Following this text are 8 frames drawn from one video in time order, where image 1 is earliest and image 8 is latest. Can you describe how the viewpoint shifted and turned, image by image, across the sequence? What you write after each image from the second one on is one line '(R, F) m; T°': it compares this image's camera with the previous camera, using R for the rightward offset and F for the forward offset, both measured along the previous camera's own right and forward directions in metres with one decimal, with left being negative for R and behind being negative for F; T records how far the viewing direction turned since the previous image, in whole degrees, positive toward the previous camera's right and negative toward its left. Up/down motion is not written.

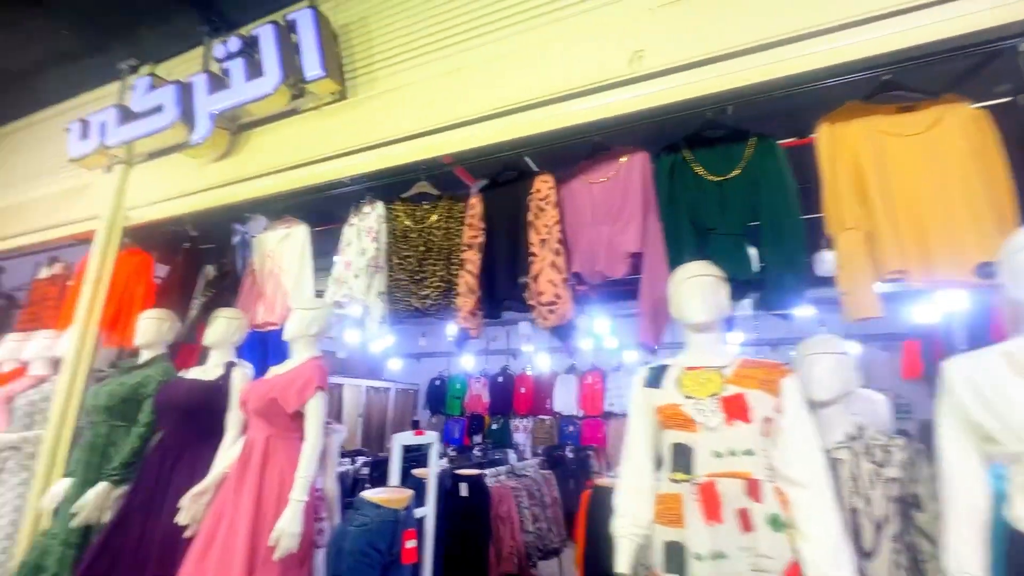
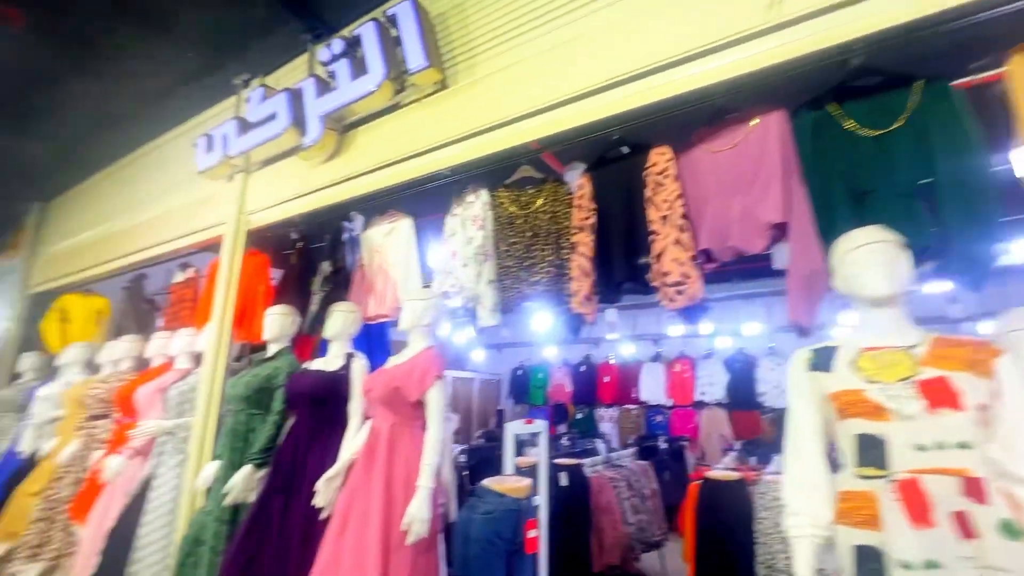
(-0.2, 0.0) m; -9°
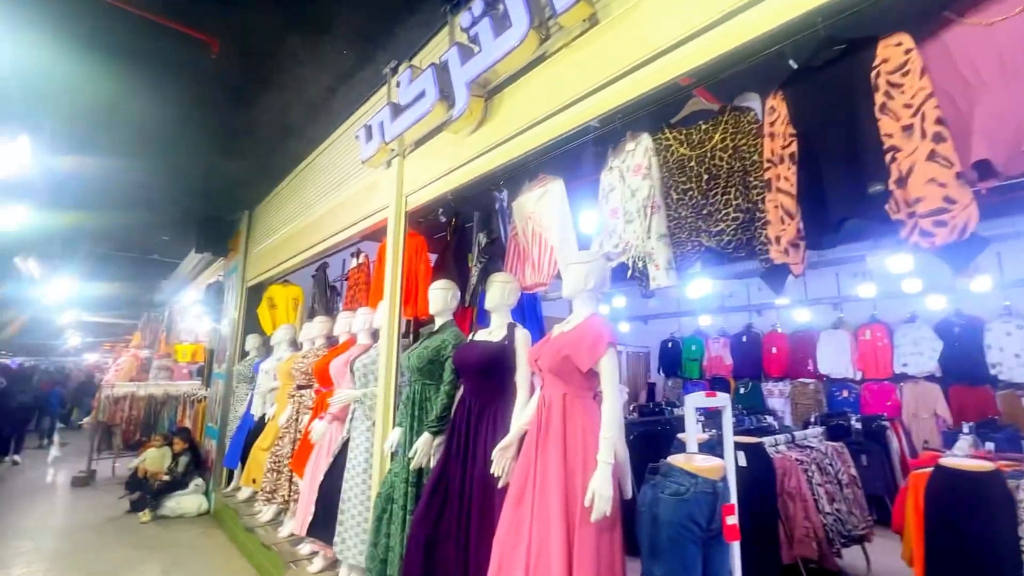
(-0.1, +0.1) m; -16°
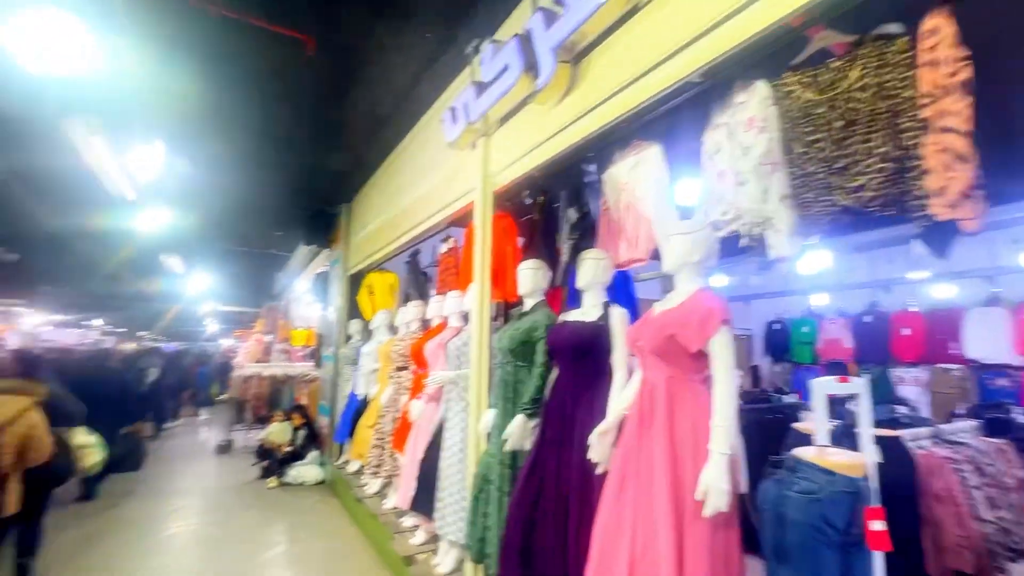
(0.0, +0.1) m; -10°
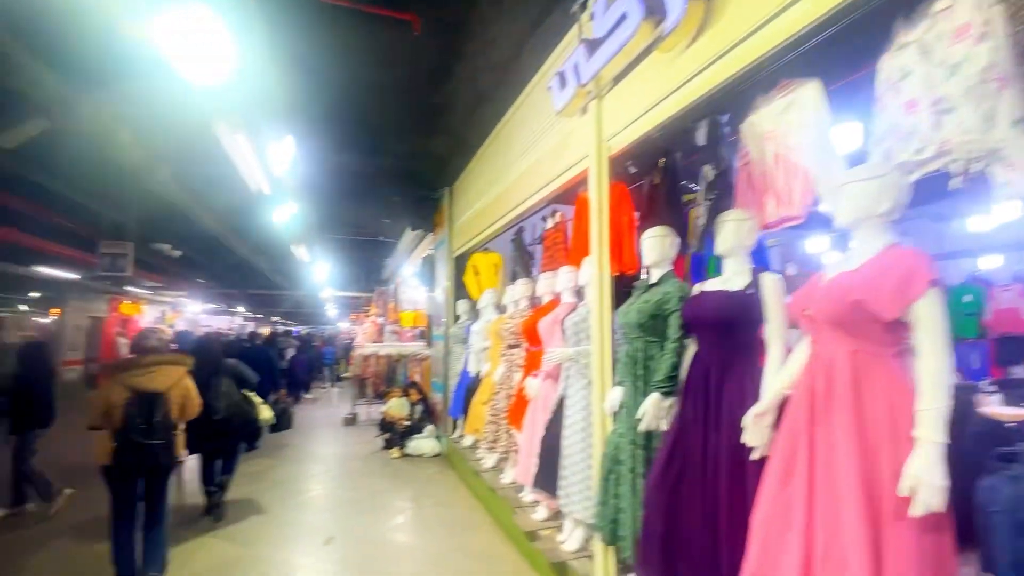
(-0.1, +0.1) m; -11°
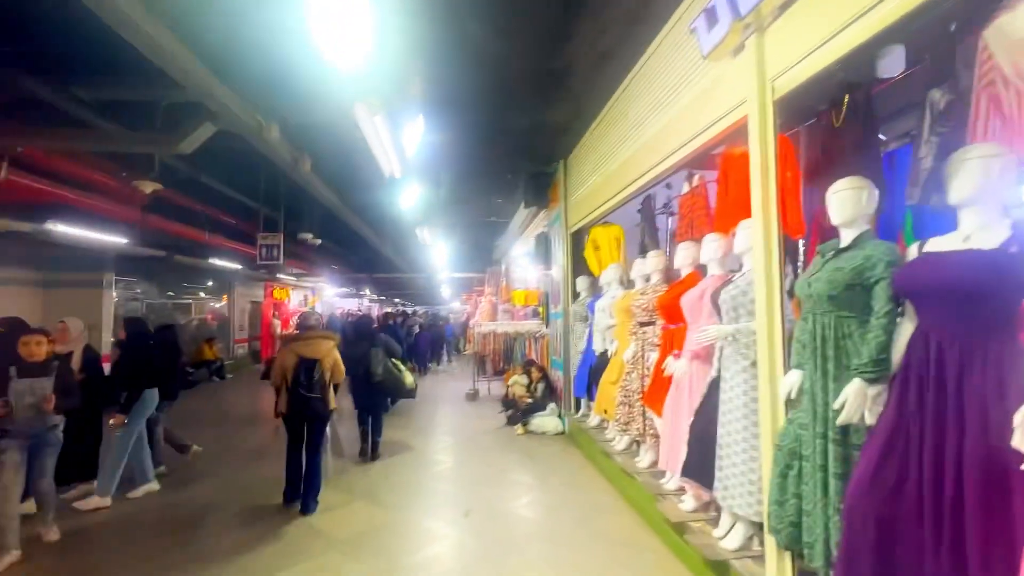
(-0.2, +0.1) m; -13°
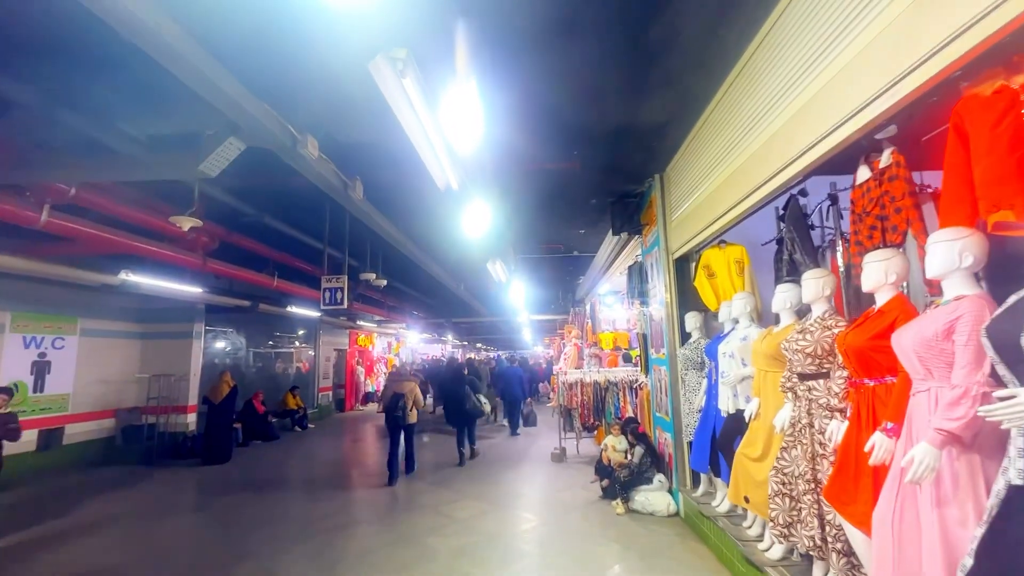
(-0.1, +0.8) m; -10°
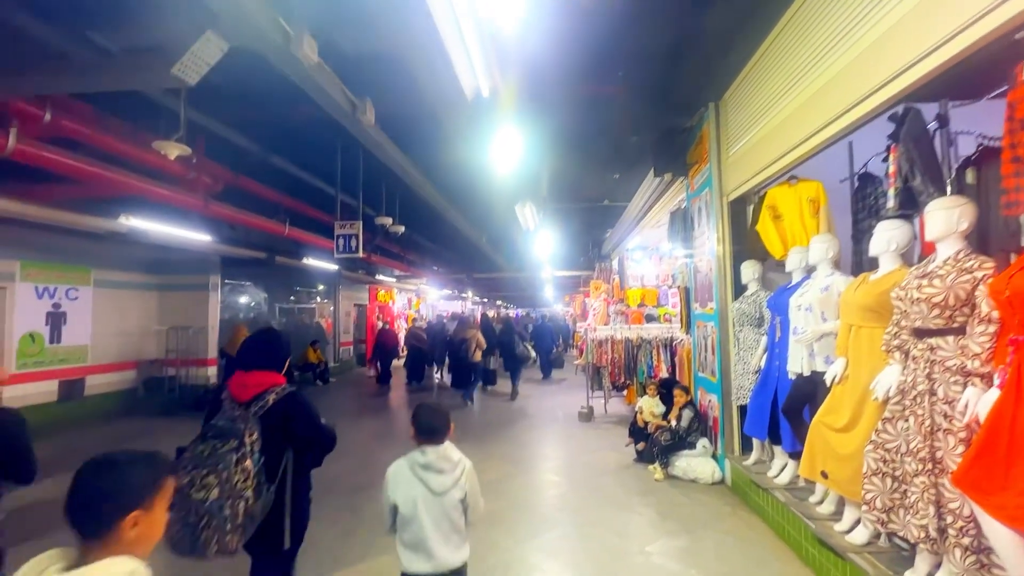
(-0.1, +0.4) m; -2°
